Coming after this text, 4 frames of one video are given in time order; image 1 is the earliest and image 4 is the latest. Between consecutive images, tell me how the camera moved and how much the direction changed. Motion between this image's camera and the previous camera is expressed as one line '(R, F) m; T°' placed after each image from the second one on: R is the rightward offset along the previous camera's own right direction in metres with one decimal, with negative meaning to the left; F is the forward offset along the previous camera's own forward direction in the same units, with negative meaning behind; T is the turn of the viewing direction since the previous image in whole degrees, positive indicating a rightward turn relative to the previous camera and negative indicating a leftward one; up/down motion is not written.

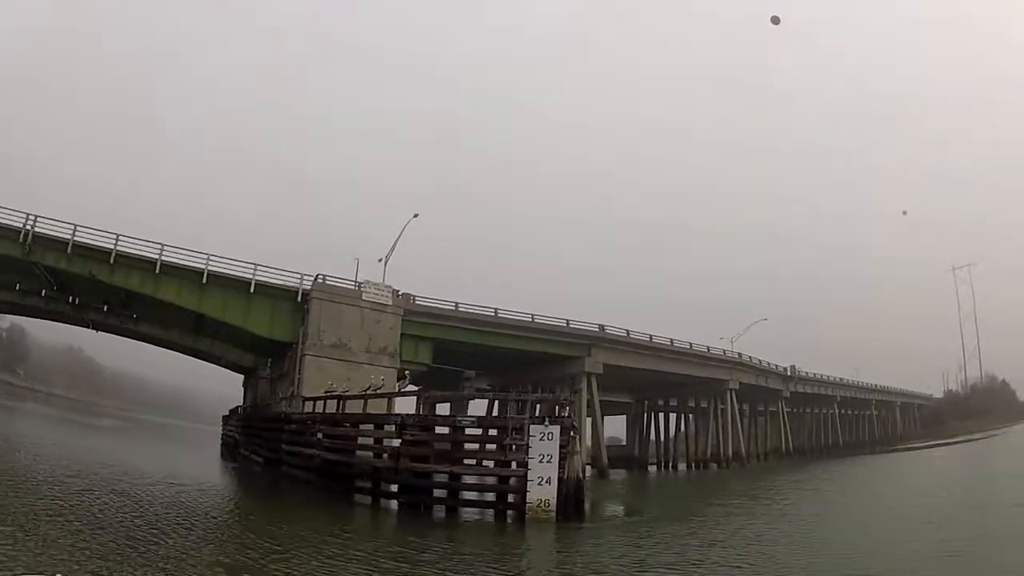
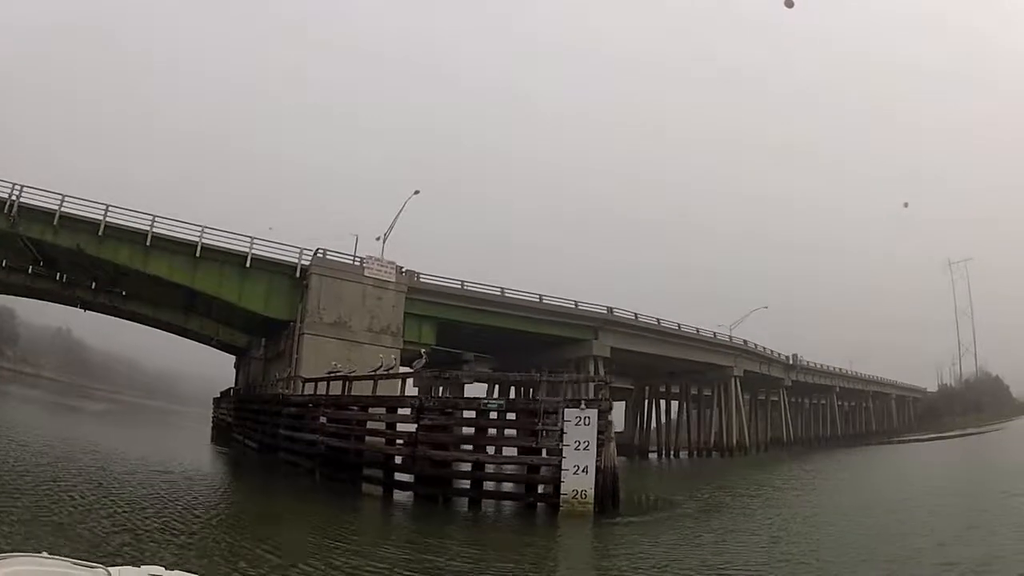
(-0.8, +1.6) m; +1°
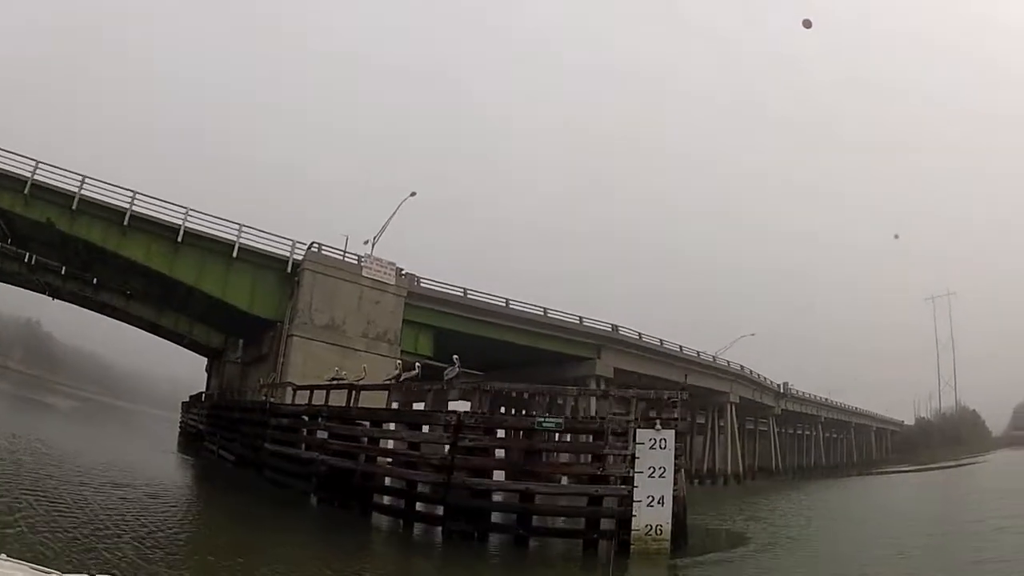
(-1.4, +2.3) m; +2°
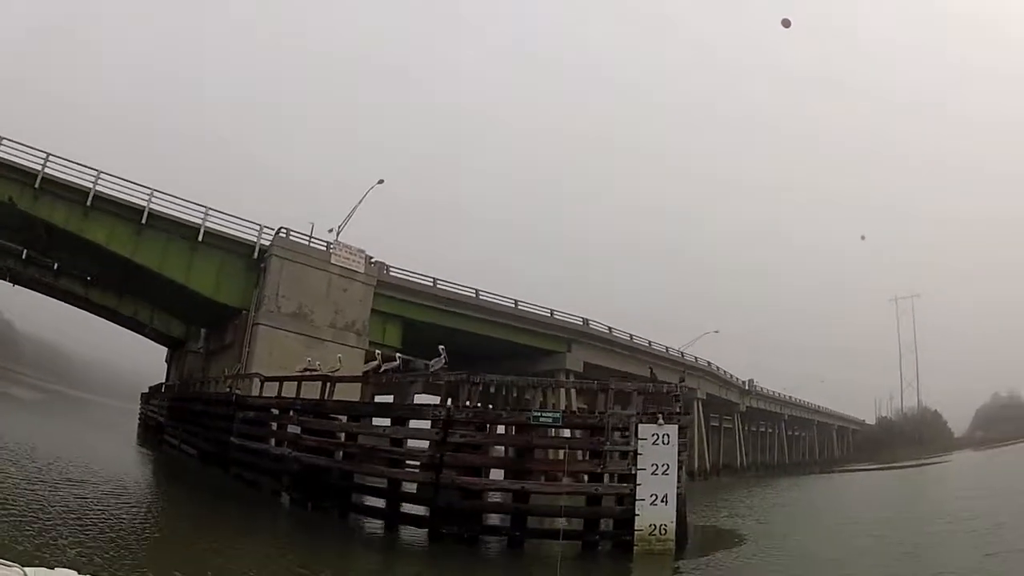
(-0.4, +0.6) m; +3°
